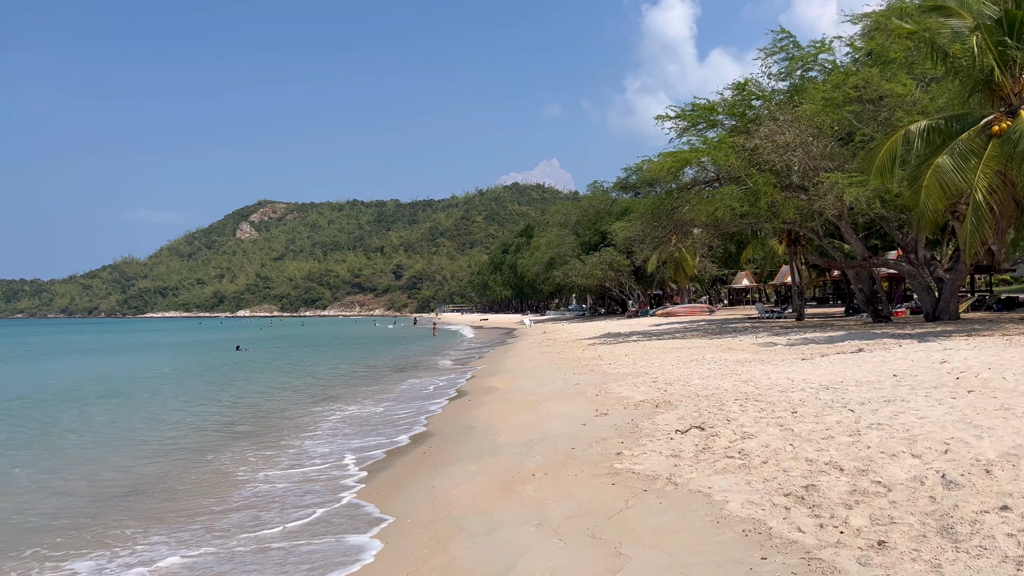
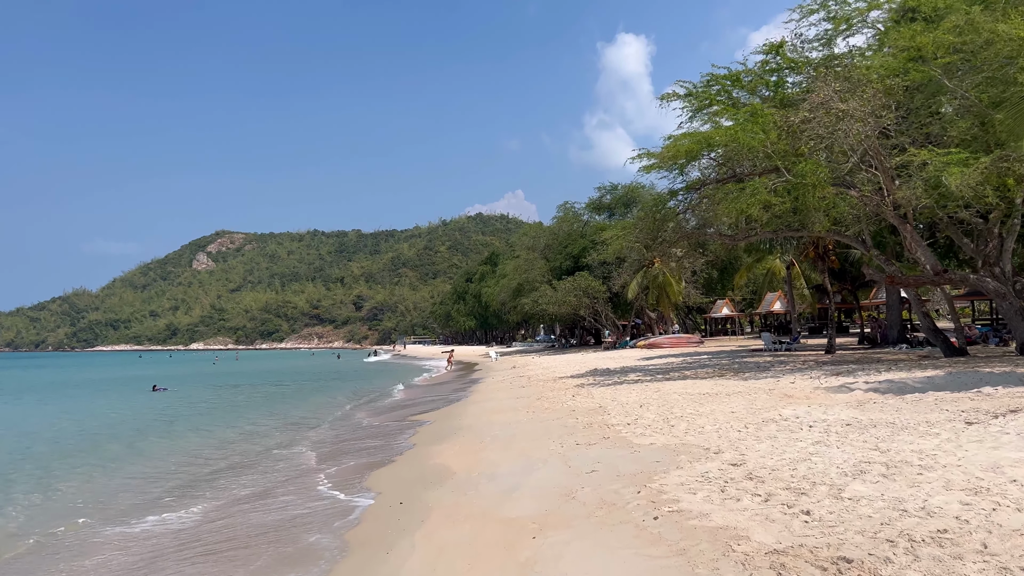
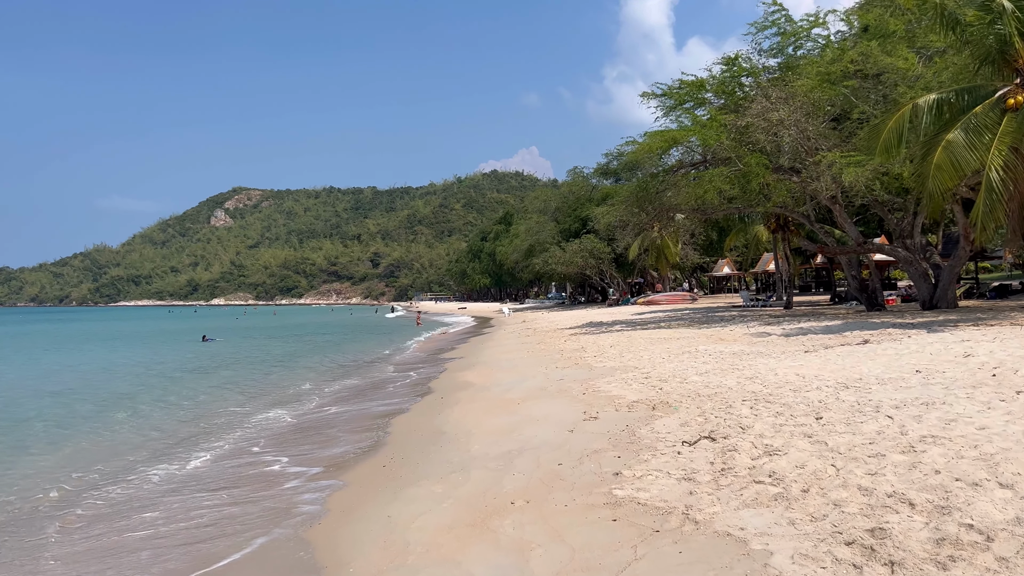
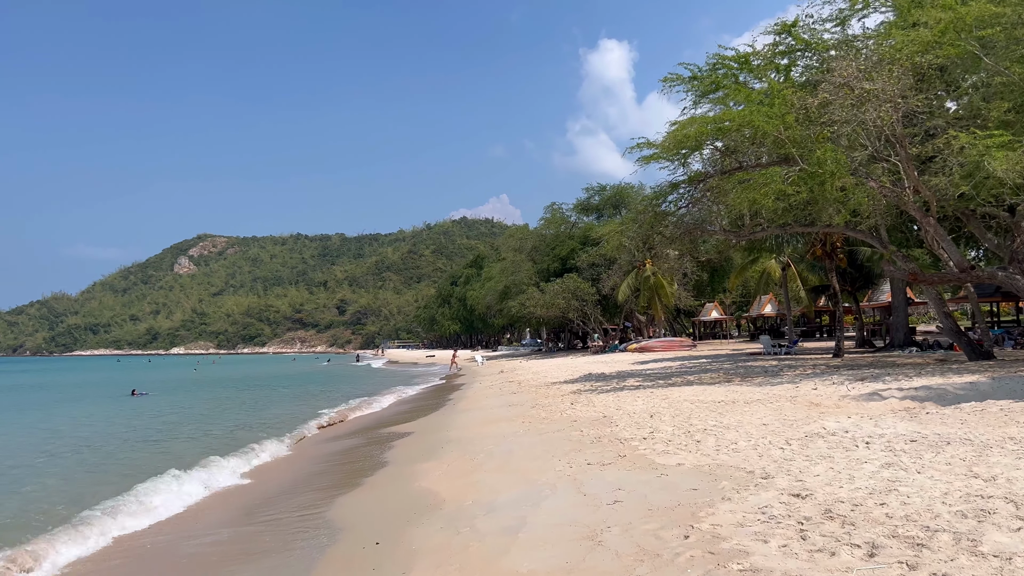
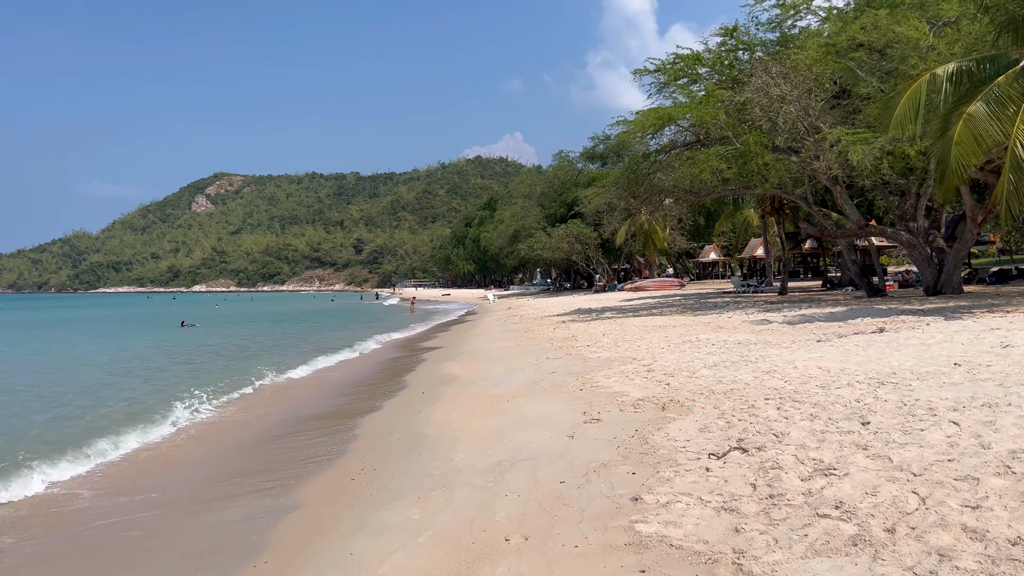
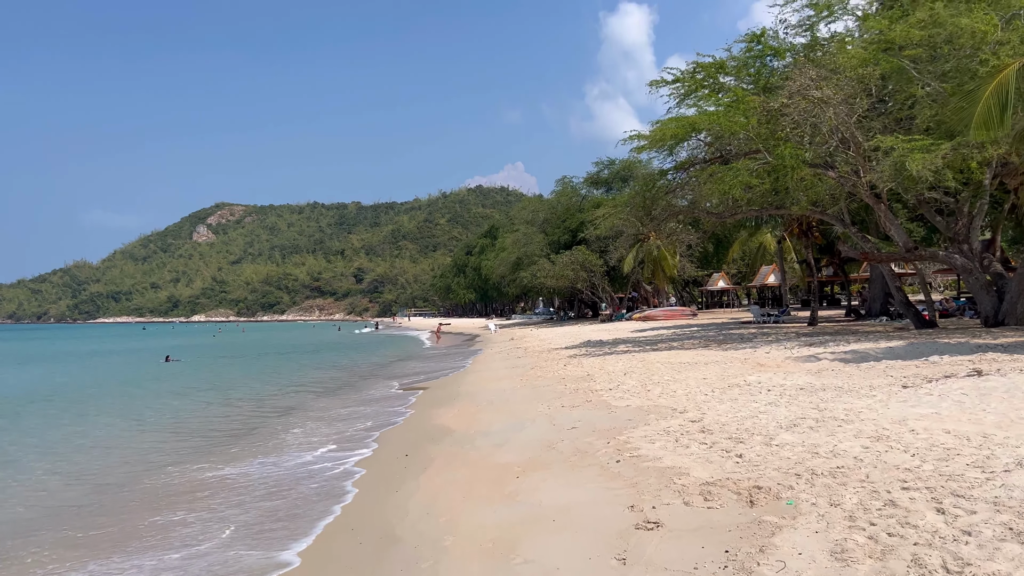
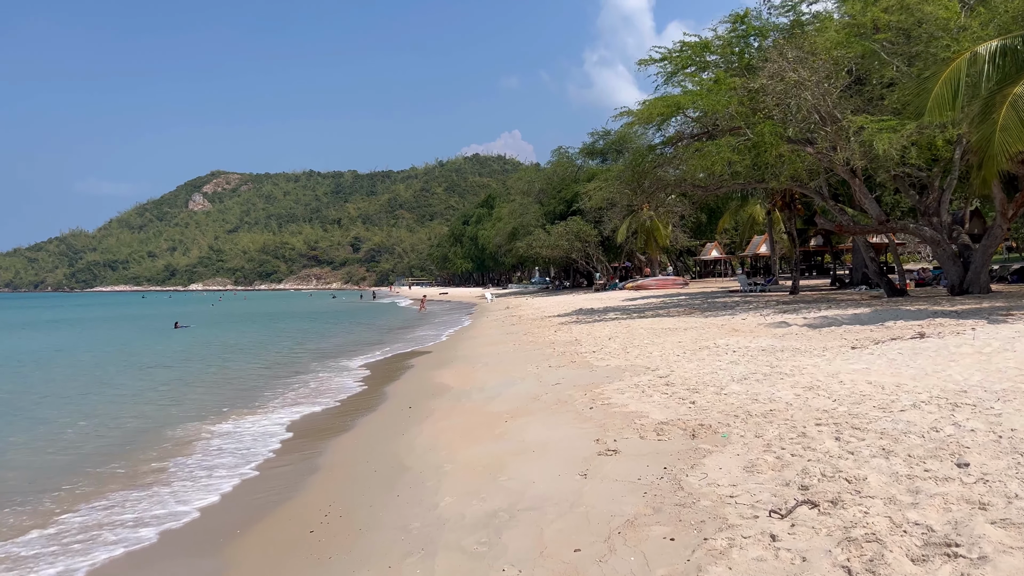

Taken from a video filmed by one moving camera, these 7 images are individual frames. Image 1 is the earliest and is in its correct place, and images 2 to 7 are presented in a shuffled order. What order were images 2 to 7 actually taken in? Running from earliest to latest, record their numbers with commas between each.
3, 5, 7, 6, 2, 4
